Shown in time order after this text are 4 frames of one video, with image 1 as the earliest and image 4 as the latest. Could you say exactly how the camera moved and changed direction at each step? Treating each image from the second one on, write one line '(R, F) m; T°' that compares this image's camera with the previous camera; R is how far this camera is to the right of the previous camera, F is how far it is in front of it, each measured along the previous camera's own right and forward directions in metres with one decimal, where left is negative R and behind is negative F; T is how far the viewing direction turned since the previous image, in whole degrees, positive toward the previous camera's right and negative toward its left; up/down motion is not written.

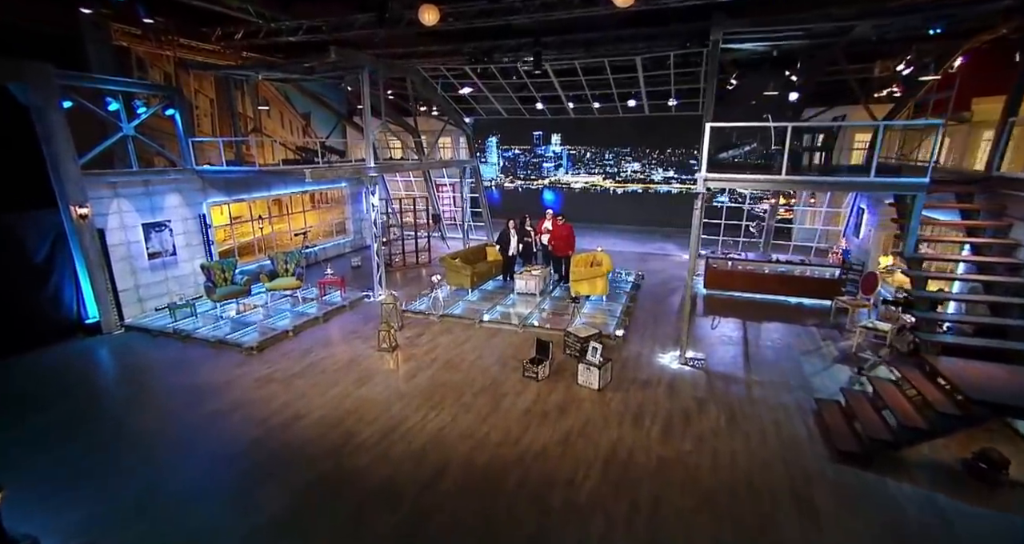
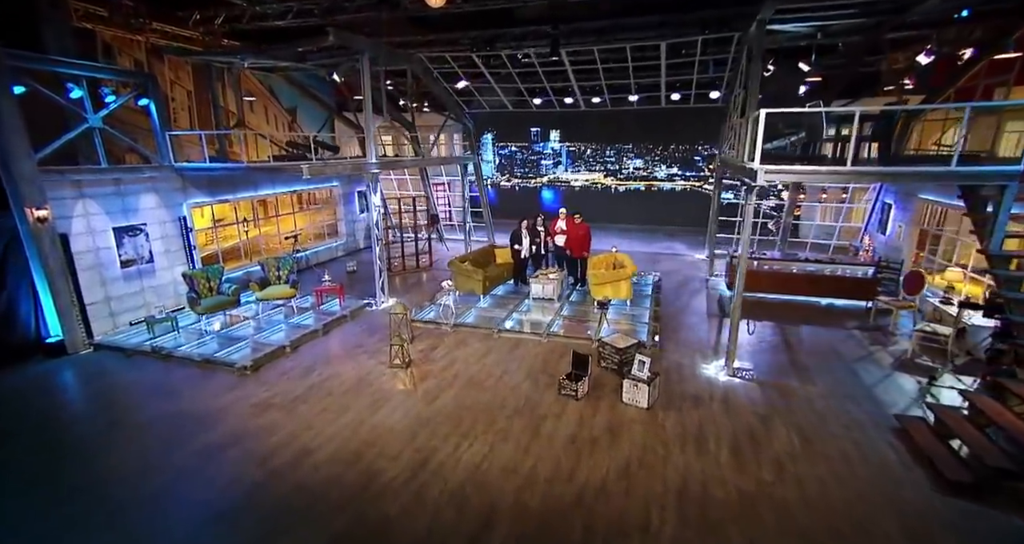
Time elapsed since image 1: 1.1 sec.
(-0.6, +0.7) m; +2°
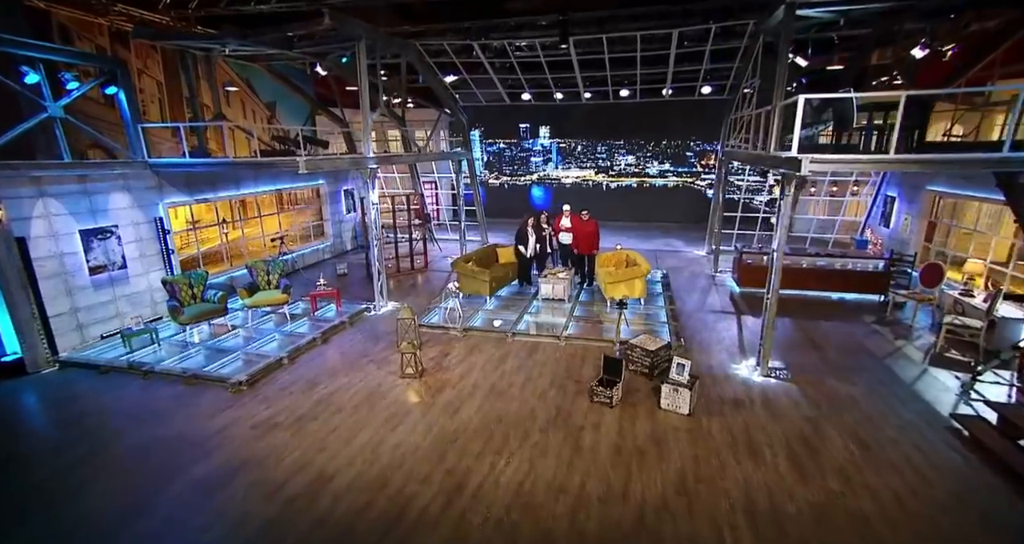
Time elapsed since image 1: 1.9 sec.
(-0.6, +0.4) m; +3°
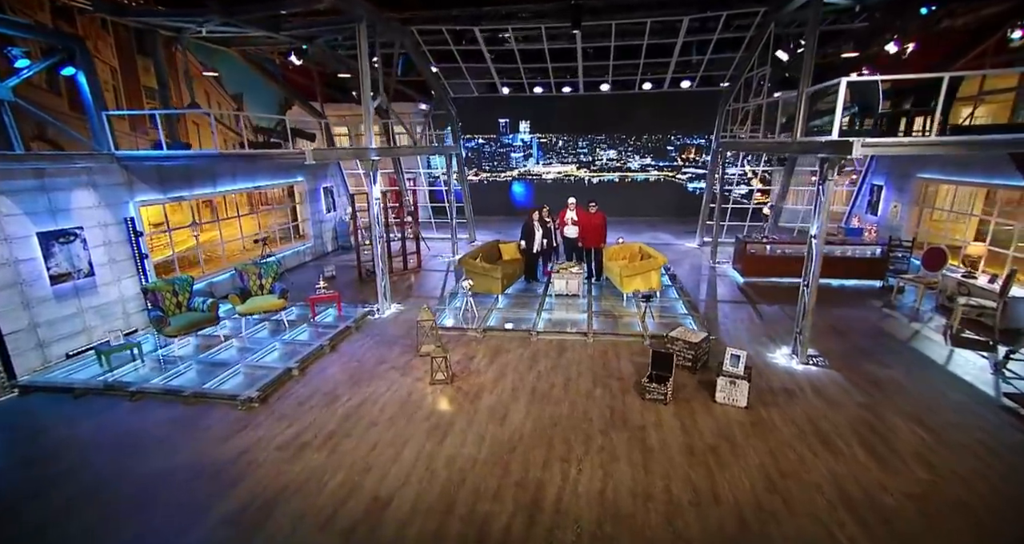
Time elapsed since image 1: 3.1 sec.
(-0.9, +0.4) m; +5°
